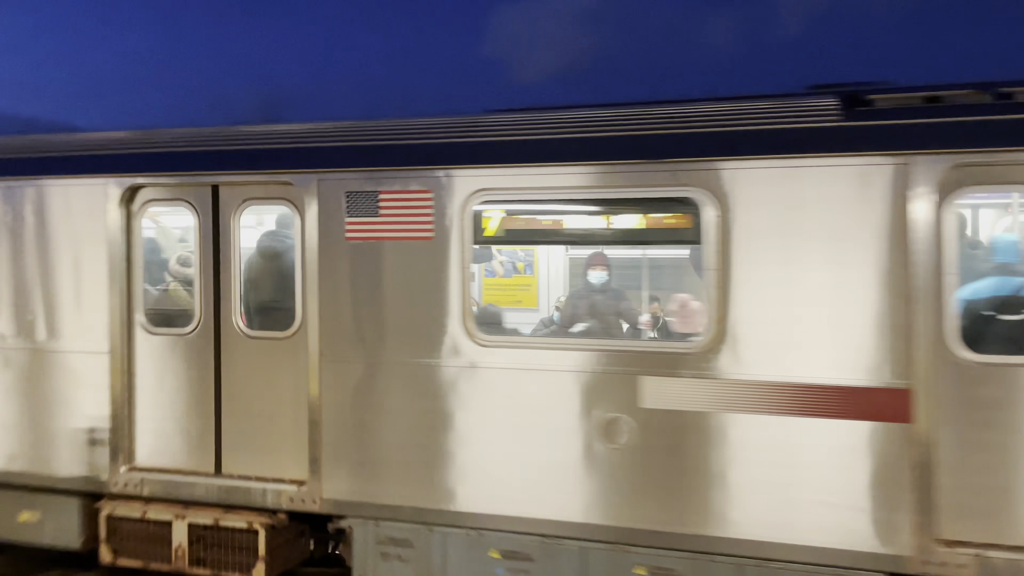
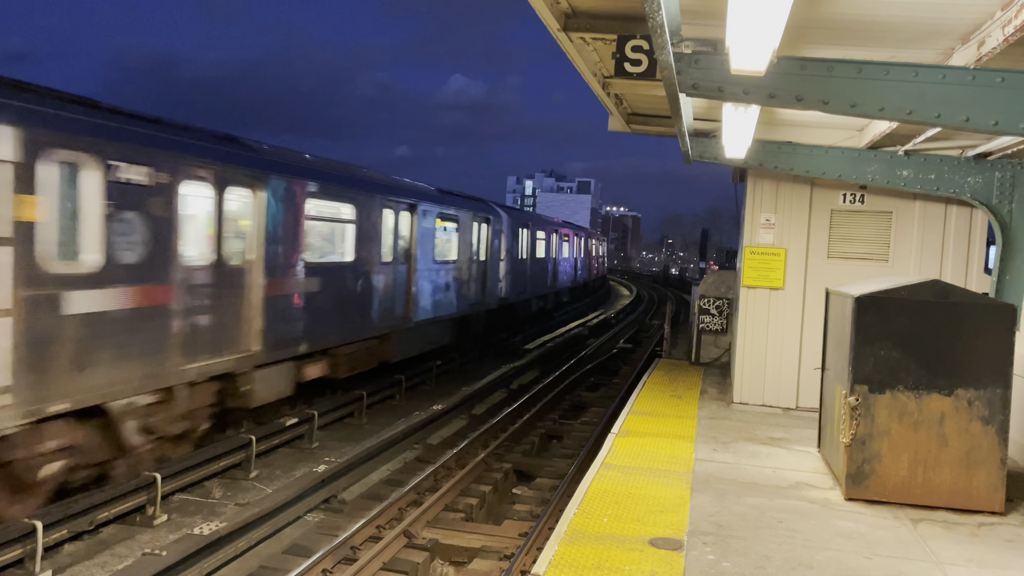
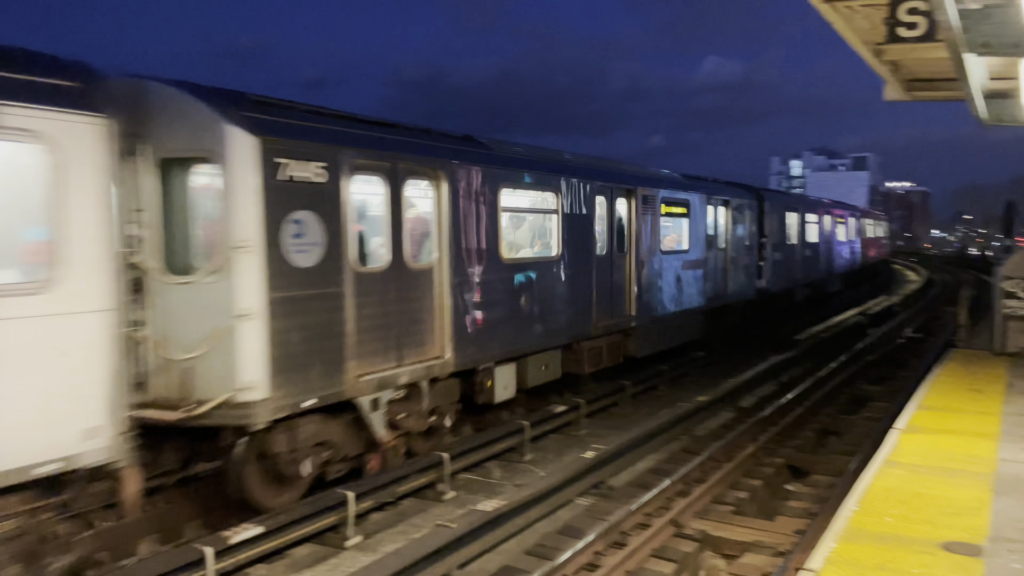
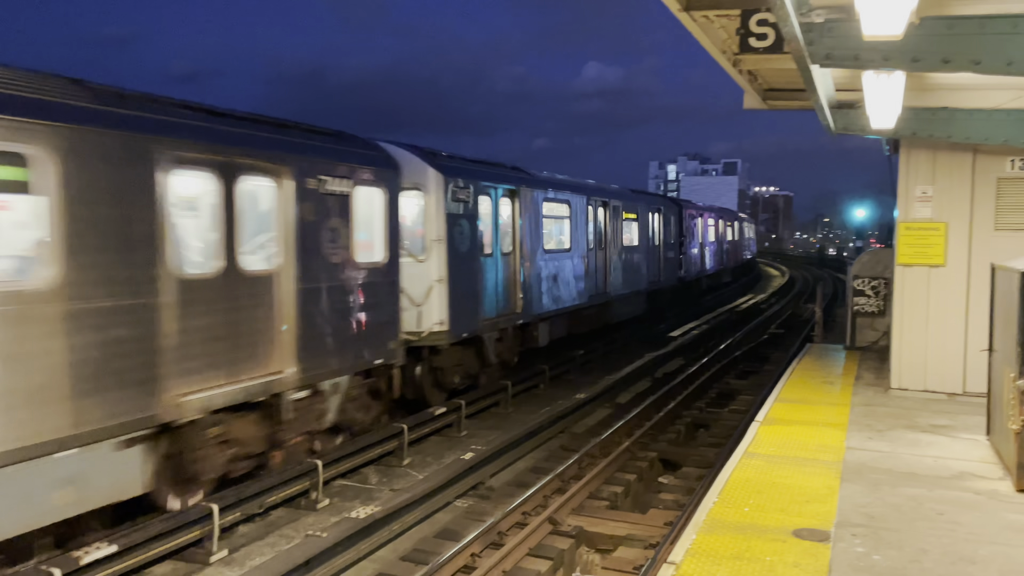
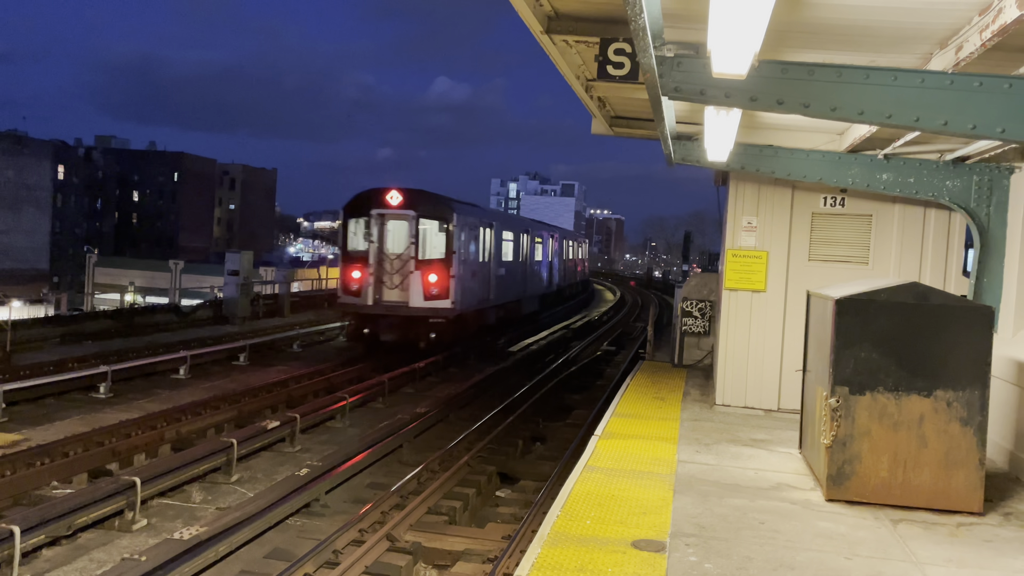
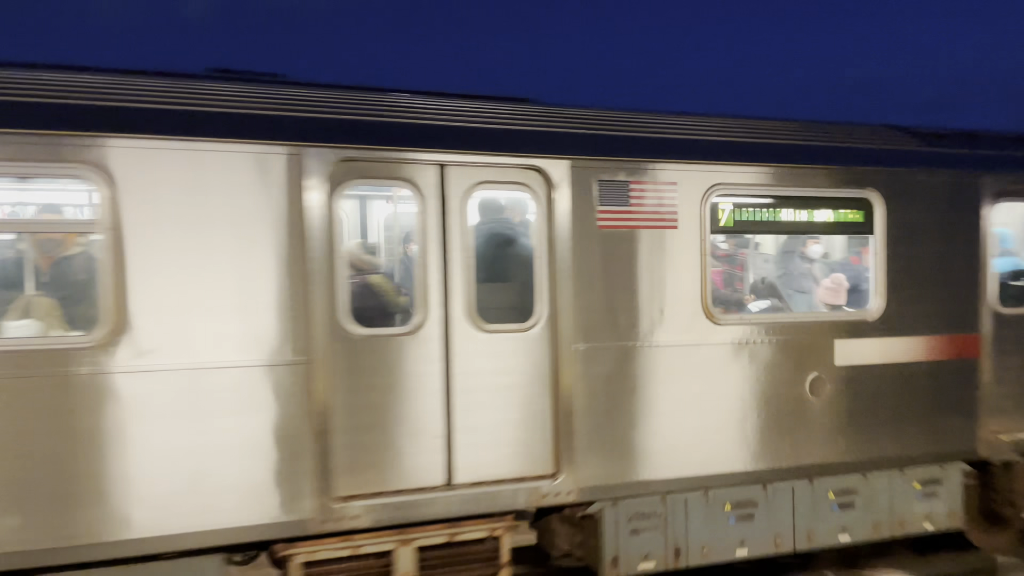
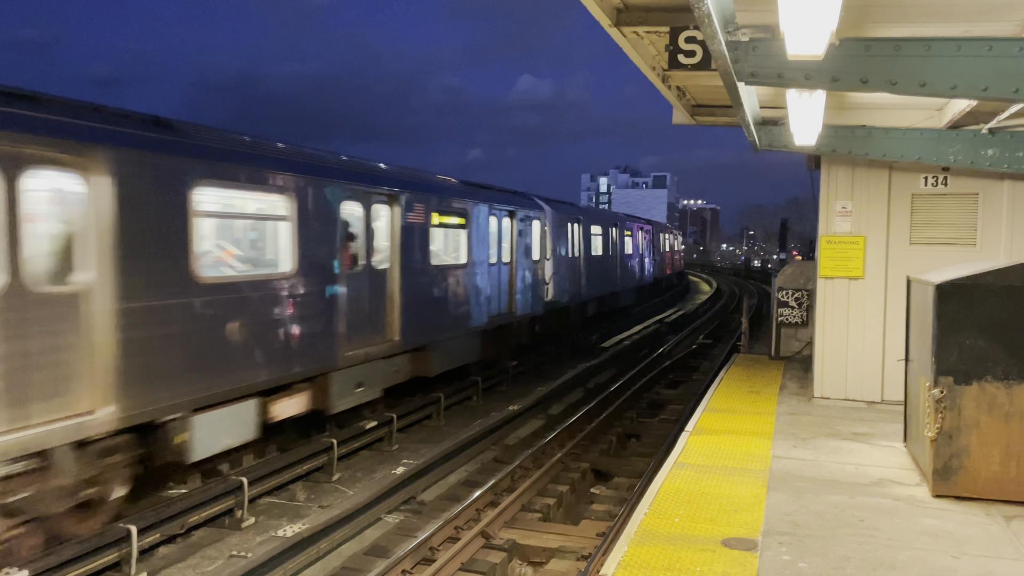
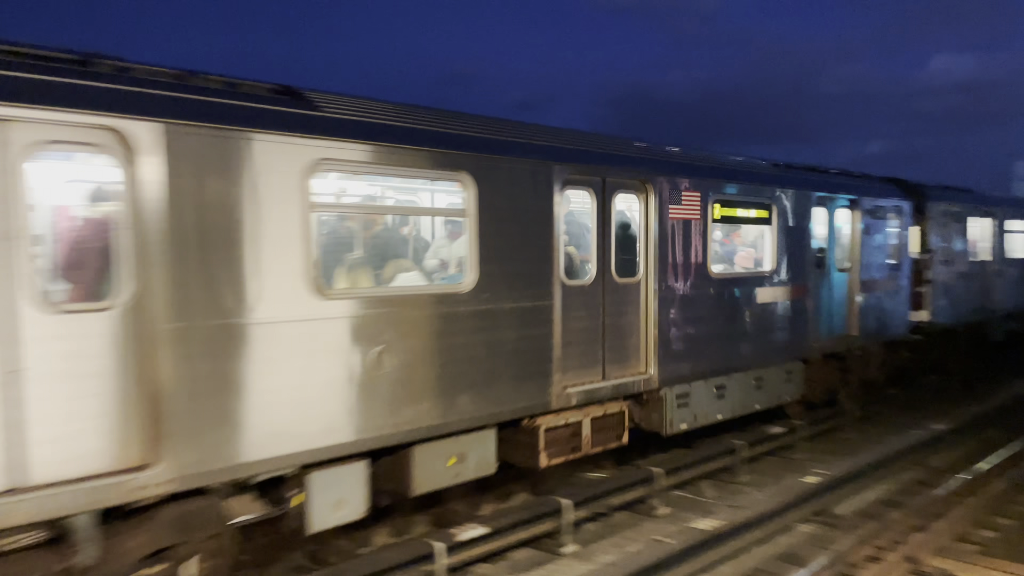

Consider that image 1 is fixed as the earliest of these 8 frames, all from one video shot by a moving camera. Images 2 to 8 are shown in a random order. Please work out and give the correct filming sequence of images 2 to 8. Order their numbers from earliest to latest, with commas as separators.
6, 8, 3, 4, 7, 2, 5
